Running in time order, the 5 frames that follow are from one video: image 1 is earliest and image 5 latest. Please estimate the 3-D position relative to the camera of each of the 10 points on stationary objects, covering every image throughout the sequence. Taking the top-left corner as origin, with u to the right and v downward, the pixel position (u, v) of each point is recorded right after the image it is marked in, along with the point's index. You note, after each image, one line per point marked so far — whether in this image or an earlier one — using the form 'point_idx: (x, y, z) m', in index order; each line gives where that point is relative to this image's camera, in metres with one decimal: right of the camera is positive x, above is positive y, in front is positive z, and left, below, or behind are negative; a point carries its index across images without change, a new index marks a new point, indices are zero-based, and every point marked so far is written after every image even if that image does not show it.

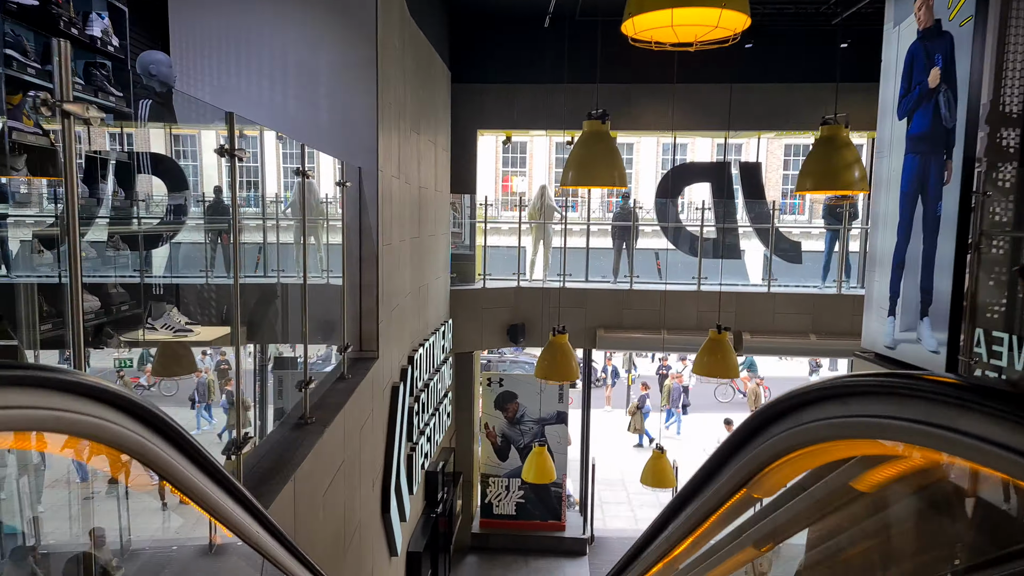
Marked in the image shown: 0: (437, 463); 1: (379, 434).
0: (-0.9, -2.1, +8.8) m
1: (-1.0, -1.1, +5.2) m
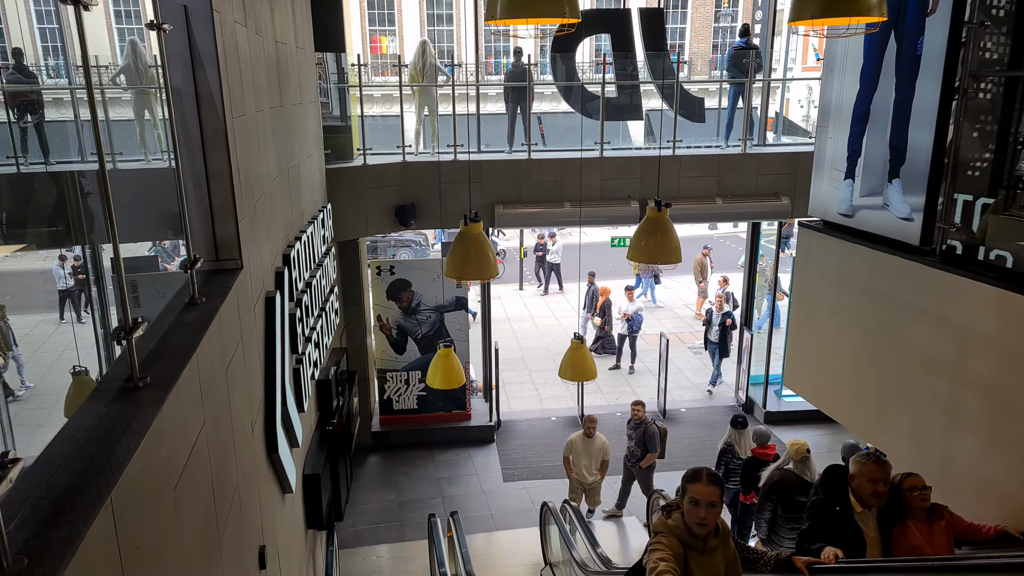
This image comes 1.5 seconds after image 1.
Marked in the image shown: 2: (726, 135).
0: (-2.0, -0.9, +7.8) m
1: (-1.5, -0.4, +4.1) m
2: (+2.9, +2.1, +9.7) m
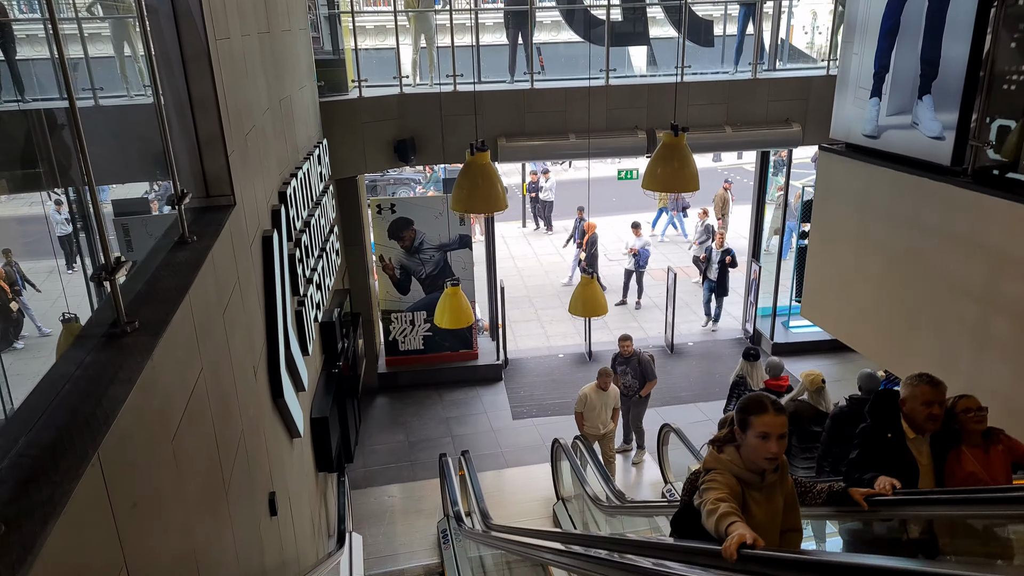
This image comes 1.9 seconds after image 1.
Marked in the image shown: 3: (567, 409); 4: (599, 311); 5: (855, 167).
0: (-1.9, -0.2, +7.6) m
1: (-1.4, -0.1, +3.9) m
2: (+2.9, +2.9, +9.3) m
3: (+0.7, -1.6, +9.5) m
4: (+0.7, -0.2, +6.1) m
5: (+2.2, +0.8, +4.7) m
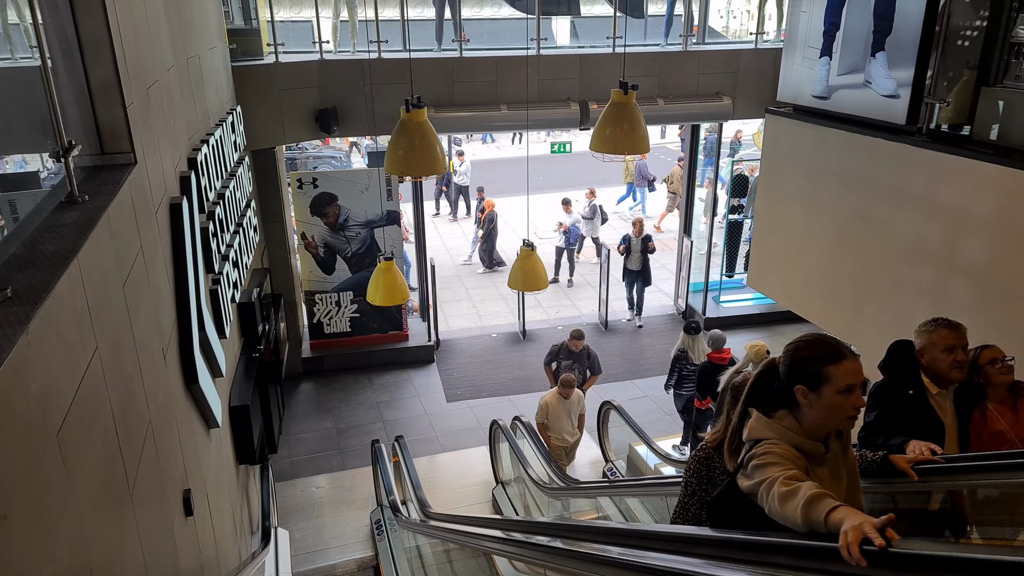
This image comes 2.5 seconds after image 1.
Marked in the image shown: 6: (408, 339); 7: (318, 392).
0: (-2.6, 0.0, +7.1) m
1: (-1.7, 0.0, +3.4) m
2: (+2.0, +3.3, +9.2) m
3: (-0.1, -1.3, +9.2) m
4: (+0.2, 0.0, +5.8) m
5: (+1.8, +1.0, +4.6) m
6: (-1.4, -0.7, +10.0) m
7: (-2.5, -1.3, +9.3) m
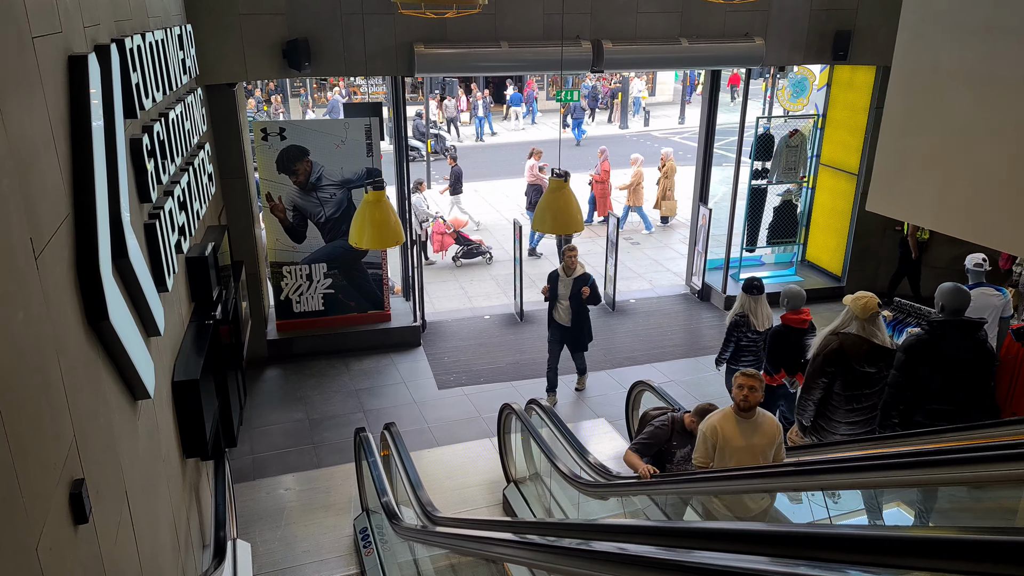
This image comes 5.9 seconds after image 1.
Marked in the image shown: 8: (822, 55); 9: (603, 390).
0: (-2.5, +0.3, +5.7) m
1: (-1.4, +0.4, +2.1) m
2: (+2.0, +3.6, +8.1) m
3: (-0.1, -1.0, +8.0) m
4: (+0.4, +0.4, +4.6) m
5: (+2.1, +1.4, +3.4) m
6: (-1.5, -0.4, +8.7) m
7: (-2.5, -1.0, +7.9) m
8: (+3.6, +2.7, +8.5) m
9: (+1.0, -1.1, +7.7) m
